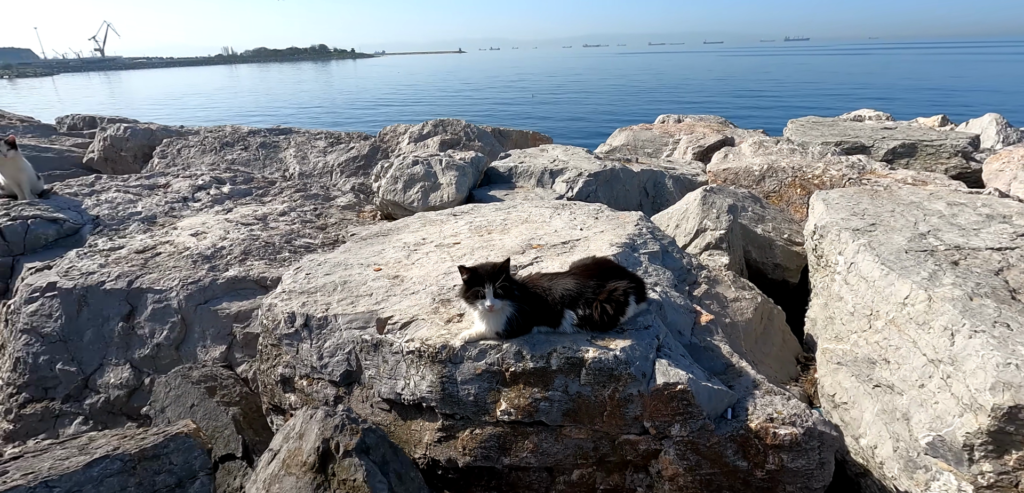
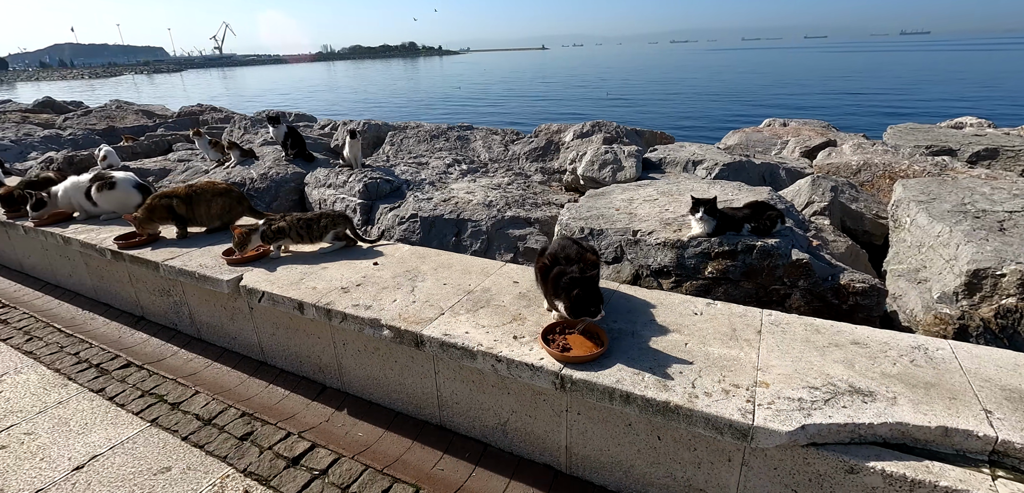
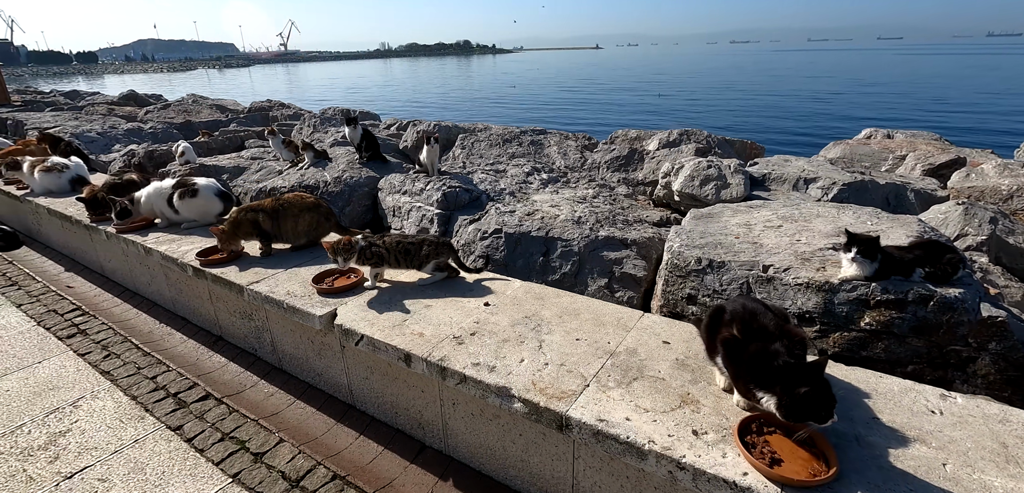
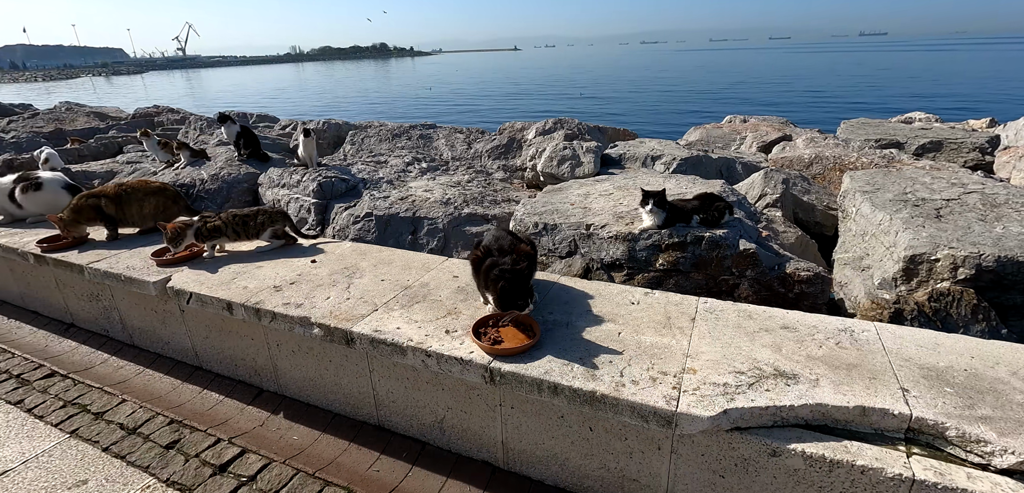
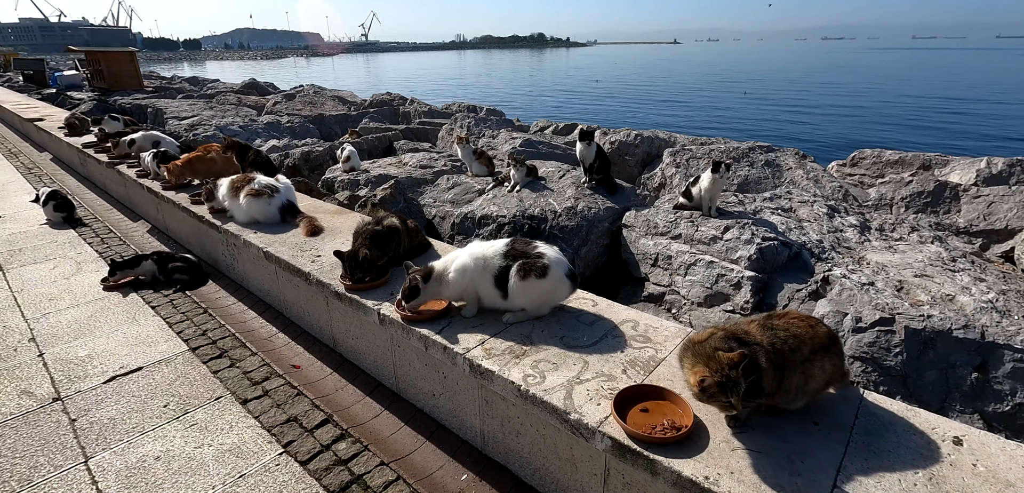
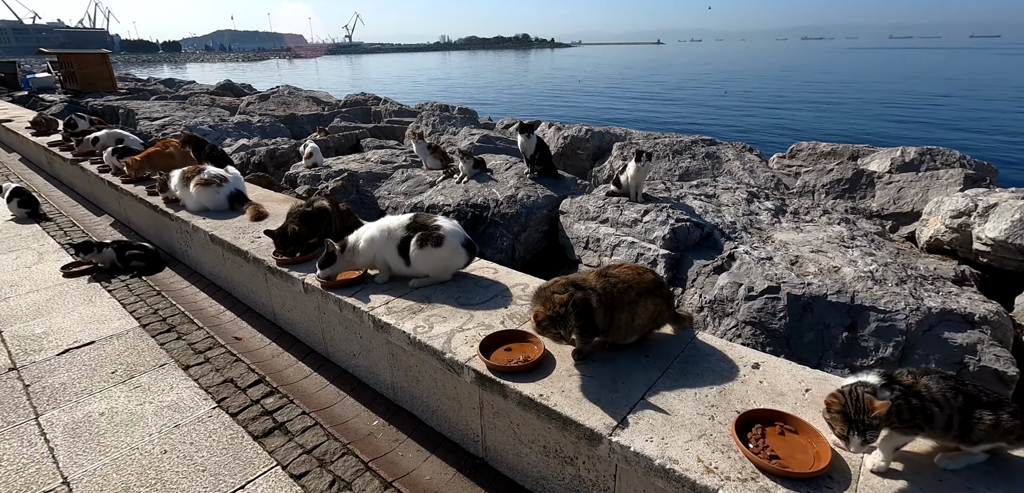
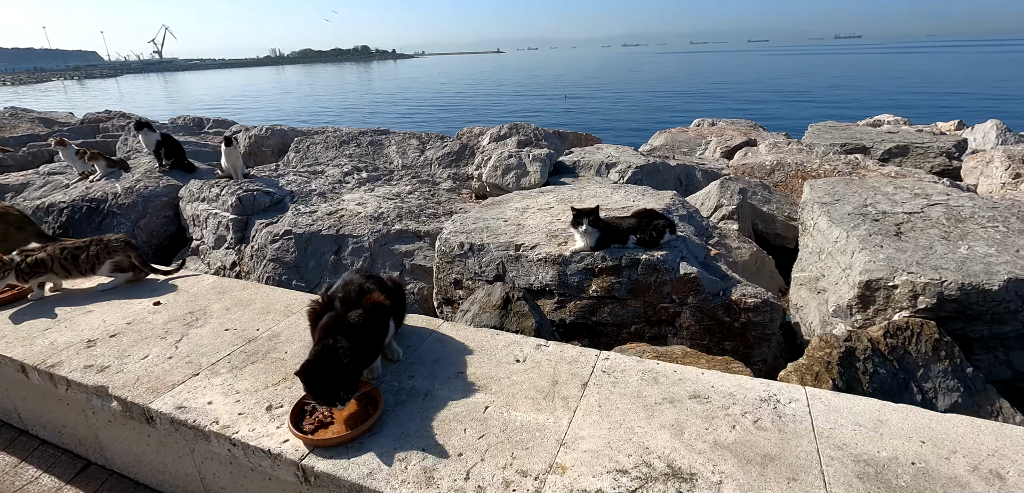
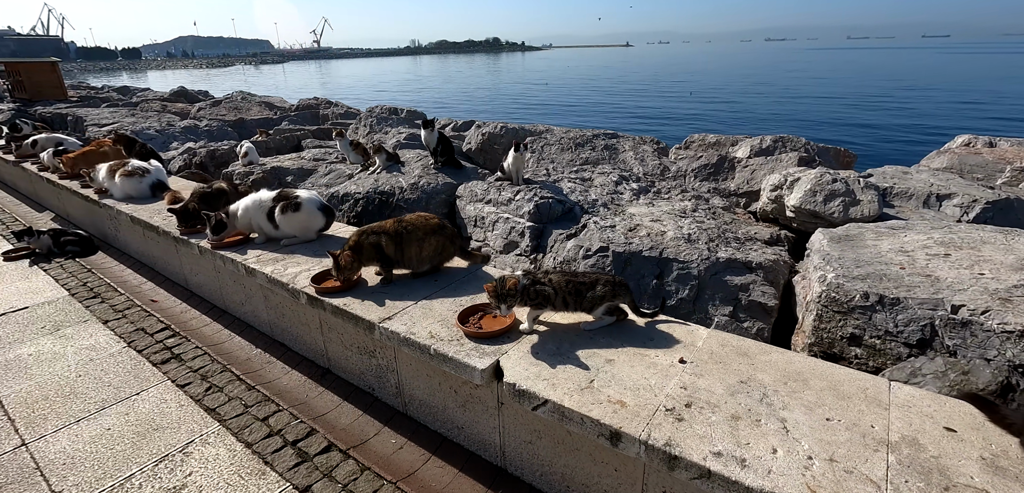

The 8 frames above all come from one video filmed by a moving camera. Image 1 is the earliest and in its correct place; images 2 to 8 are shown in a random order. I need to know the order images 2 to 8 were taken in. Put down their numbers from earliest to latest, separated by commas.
7, 4, 2, 3, 8, 6, 5
